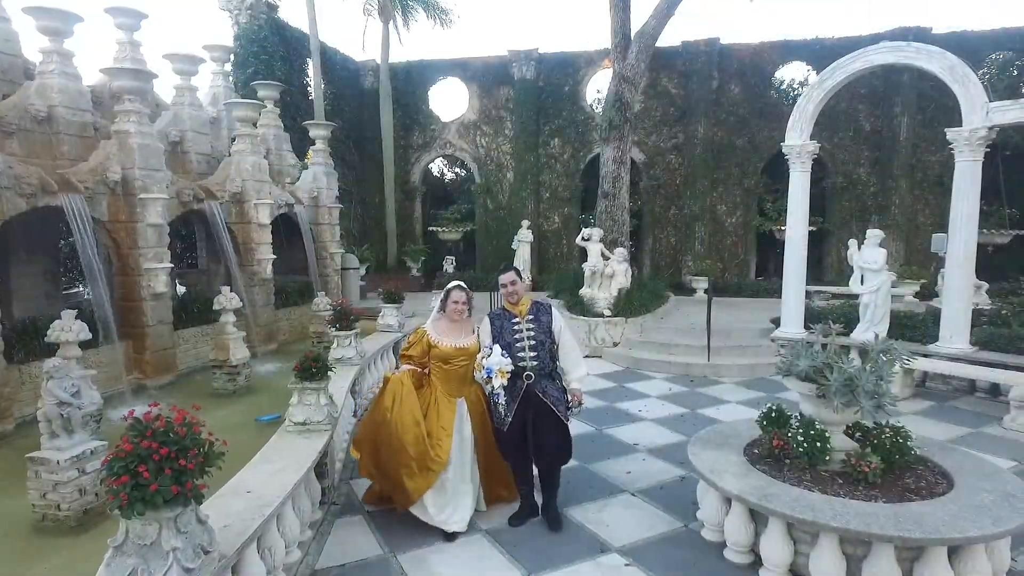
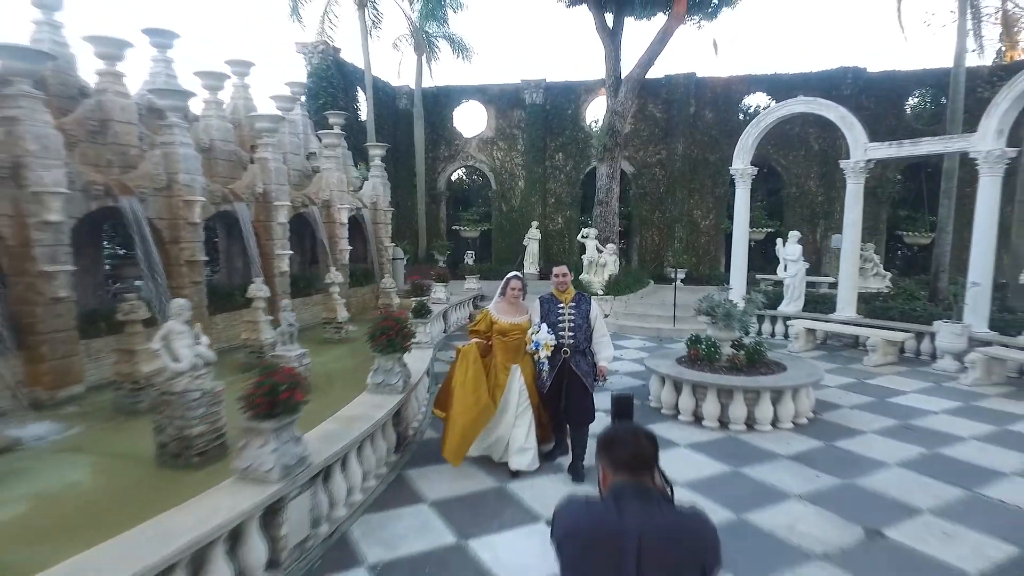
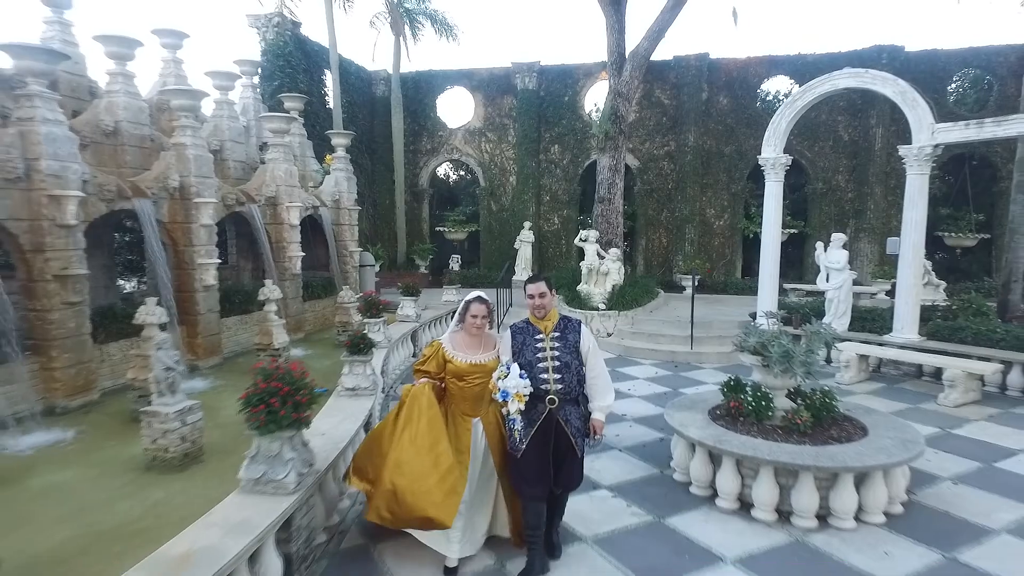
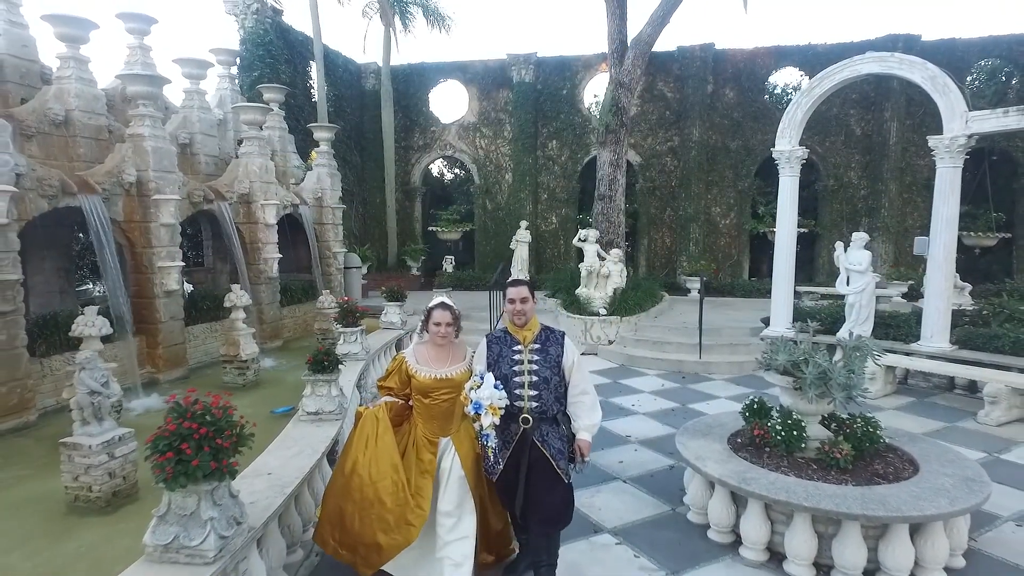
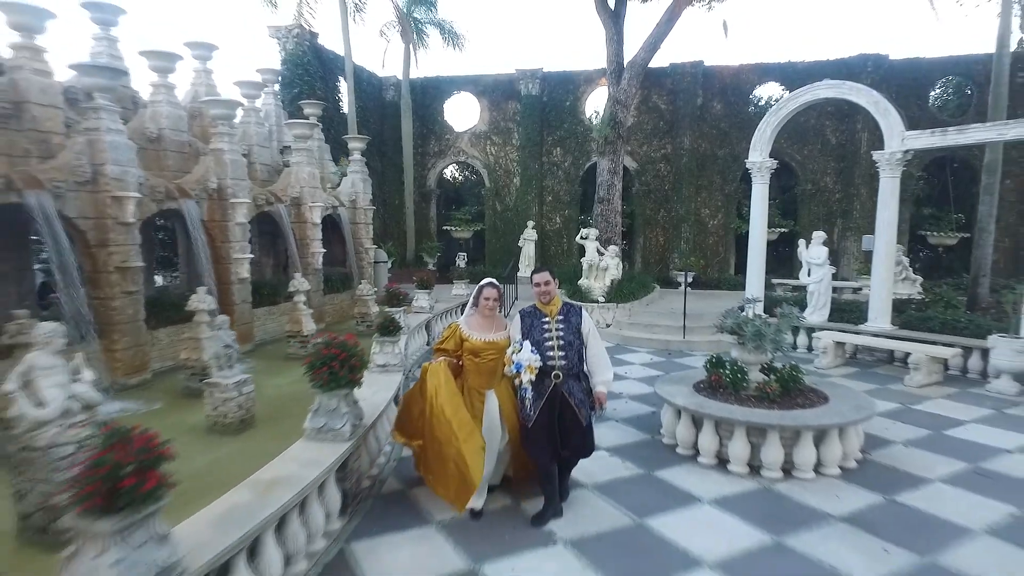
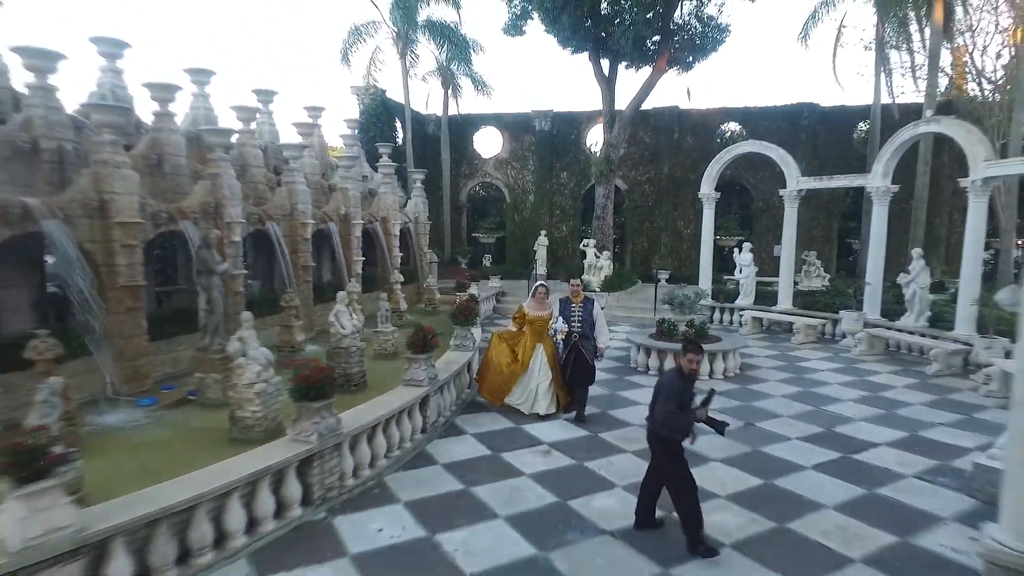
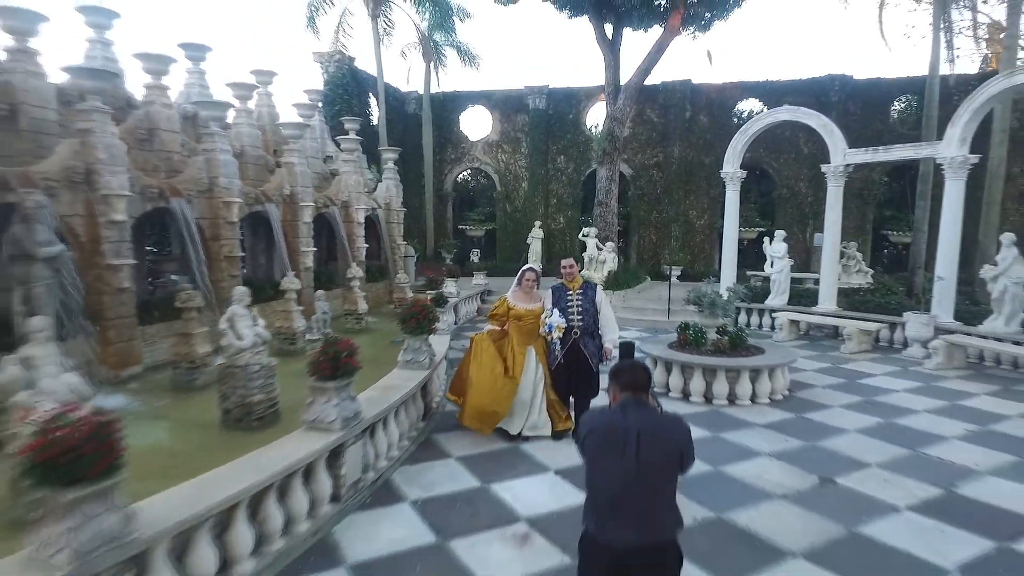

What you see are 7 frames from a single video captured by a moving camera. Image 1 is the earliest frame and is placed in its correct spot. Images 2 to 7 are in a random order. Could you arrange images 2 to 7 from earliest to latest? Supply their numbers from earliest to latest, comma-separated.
4, 3, 5, 2, 7, 6
